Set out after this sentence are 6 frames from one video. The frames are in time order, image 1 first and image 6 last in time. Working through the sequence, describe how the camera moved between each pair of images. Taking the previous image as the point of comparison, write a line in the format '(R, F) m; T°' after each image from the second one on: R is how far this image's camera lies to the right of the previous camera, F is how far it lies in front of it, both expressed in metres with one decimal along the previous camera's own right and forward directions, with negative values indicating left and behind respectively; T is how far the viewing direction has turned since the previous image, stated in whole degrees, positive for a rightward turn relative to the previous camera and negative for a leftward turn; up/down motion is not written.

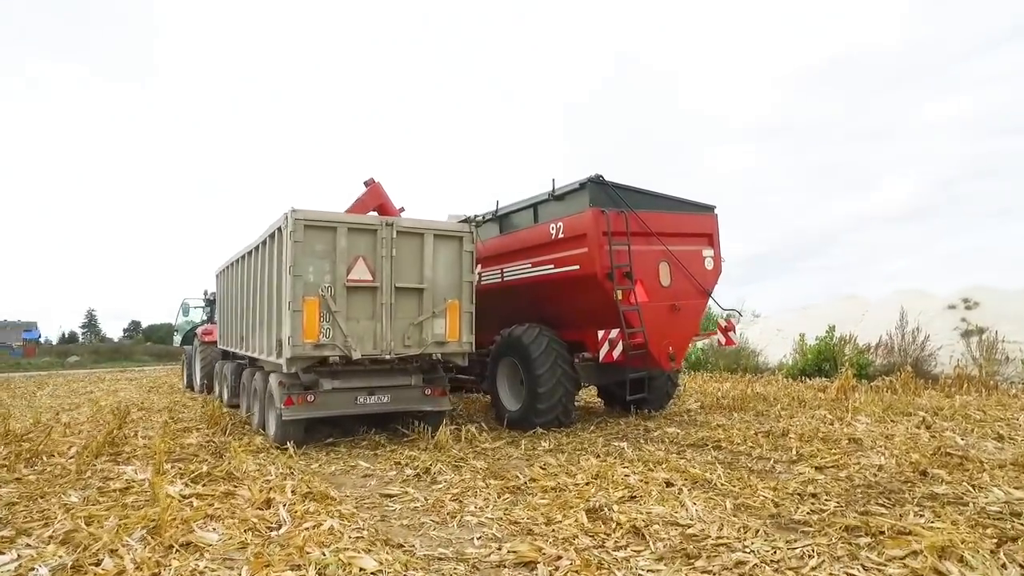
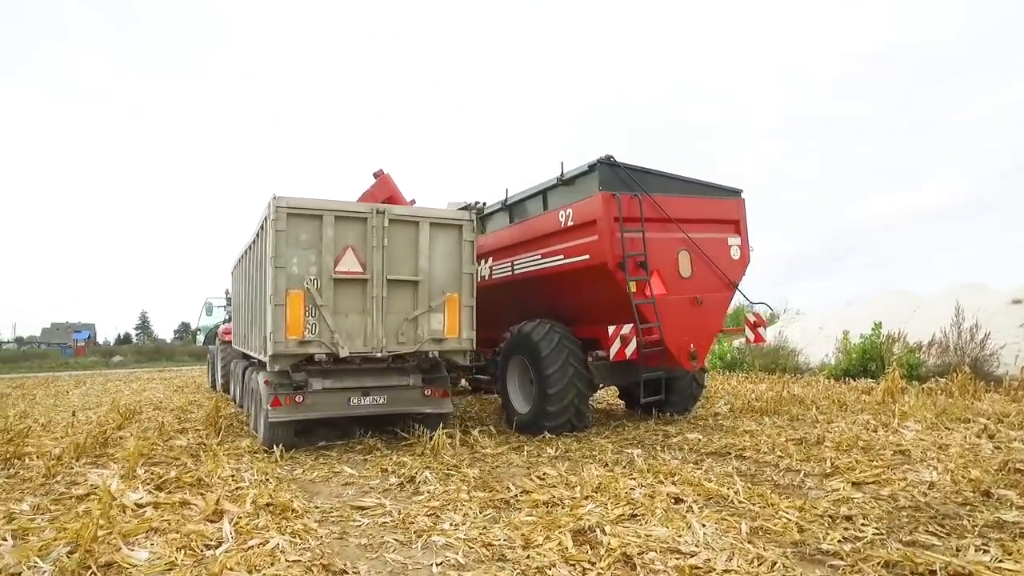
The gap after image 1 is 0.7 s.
(+0.4, +0.6) m; -4°
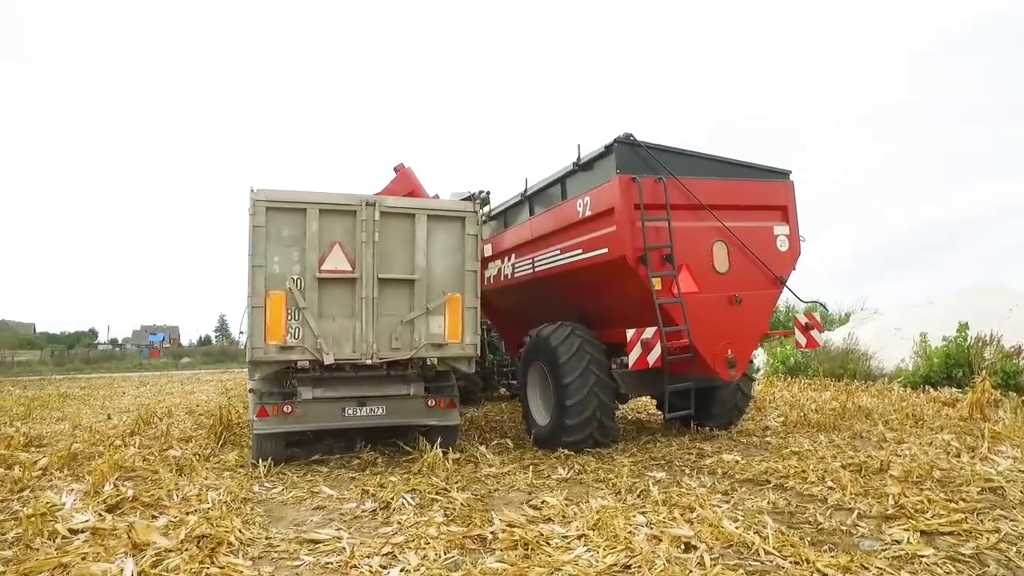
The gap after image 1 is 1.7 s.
(+0.5, +0.7) m; -6°
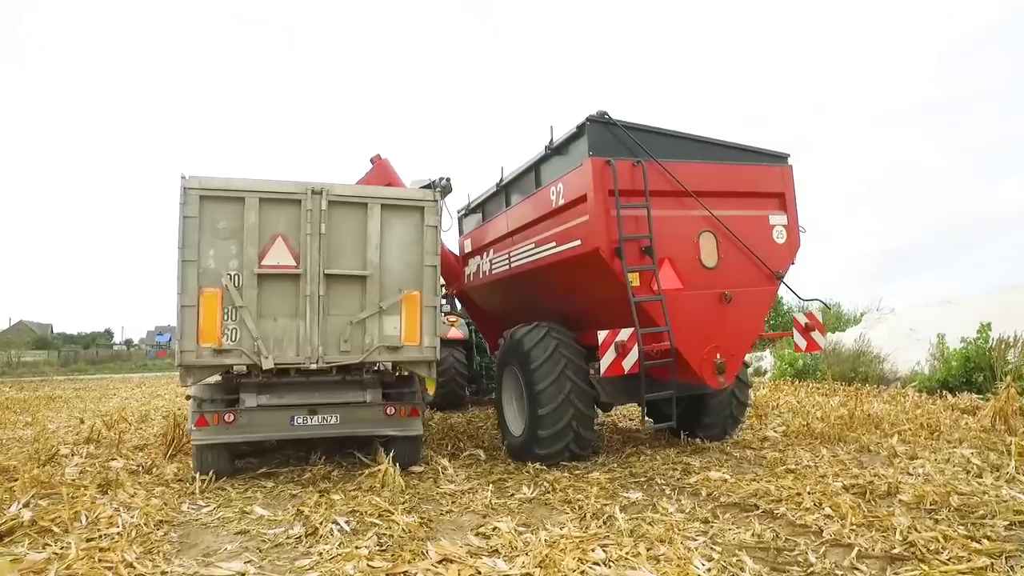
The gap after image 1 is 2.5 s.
(+0.4, +0.6) m; -1°
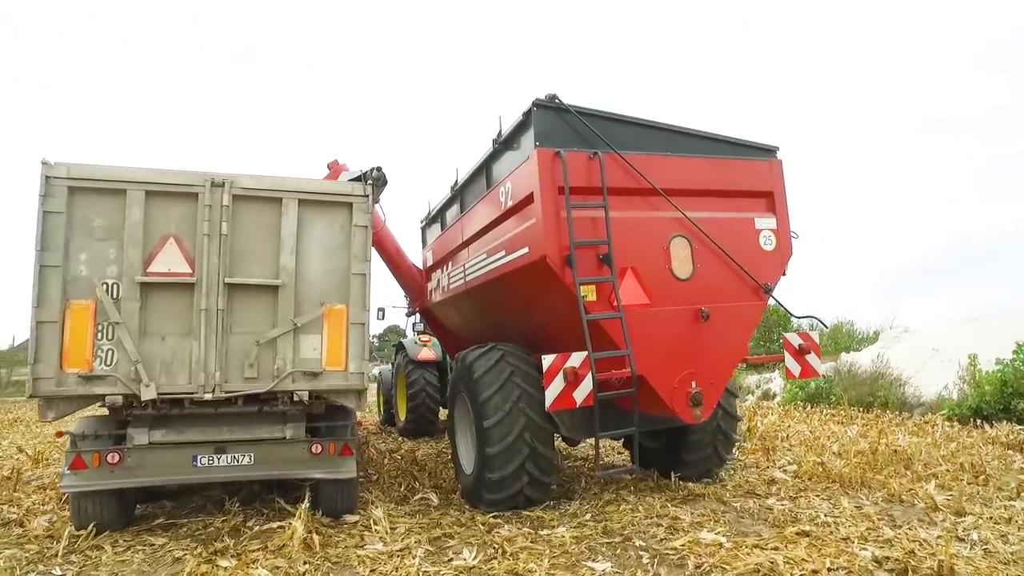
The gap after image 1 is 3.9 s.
(+0.4, +1.0) m; -1°
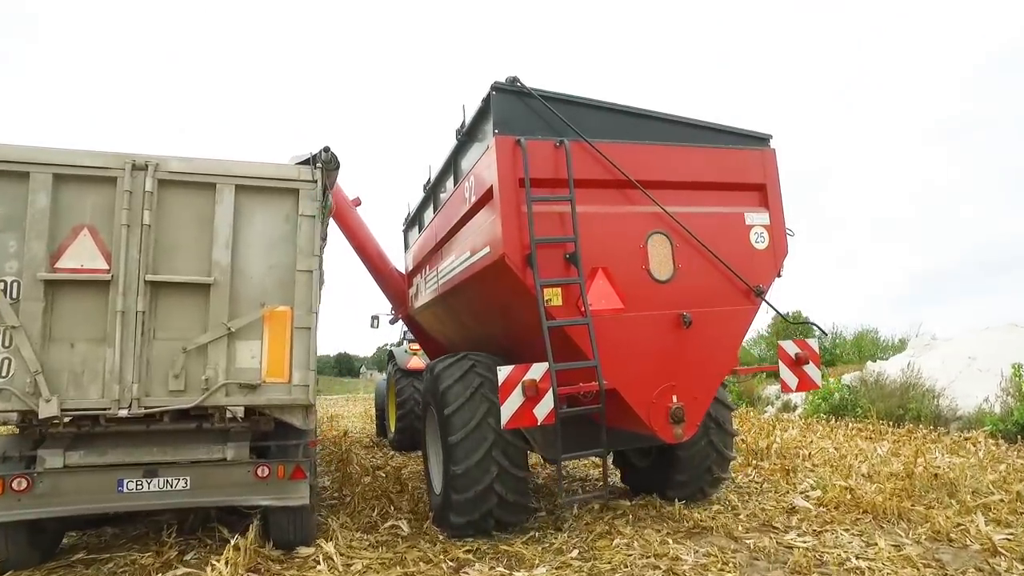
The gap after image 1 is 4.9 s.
(+0.3, +0.6) m; -2°
